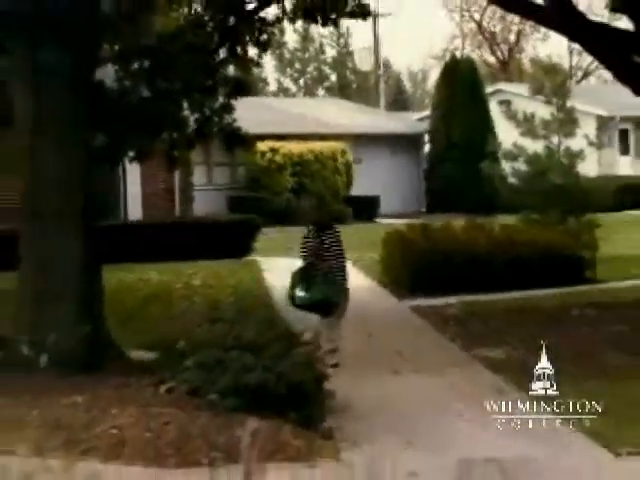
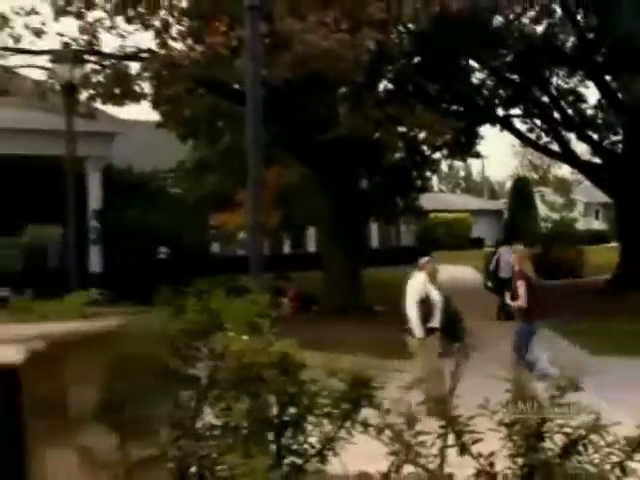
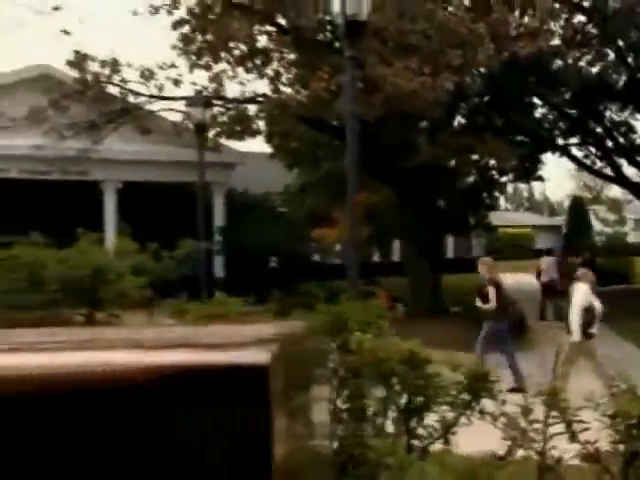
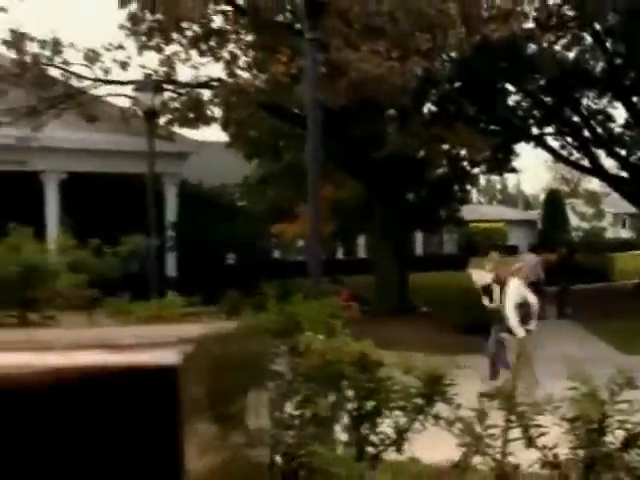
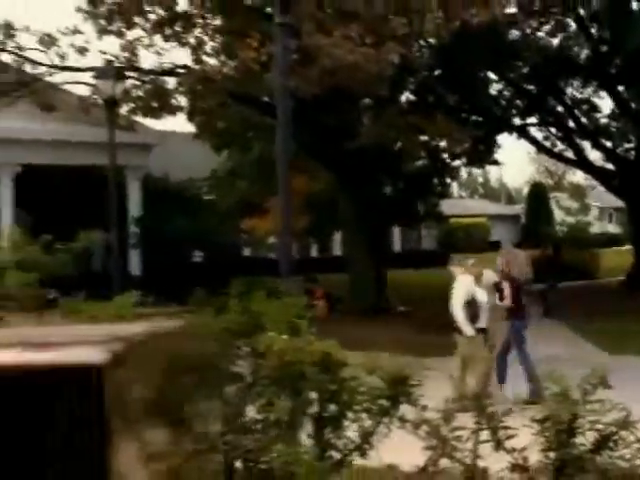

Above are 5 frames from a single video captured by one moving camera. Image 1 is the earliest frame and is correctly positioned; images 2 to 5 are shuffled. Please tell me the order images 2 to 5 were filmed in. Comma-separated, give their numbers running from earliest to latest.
2, 5, 4, 3
